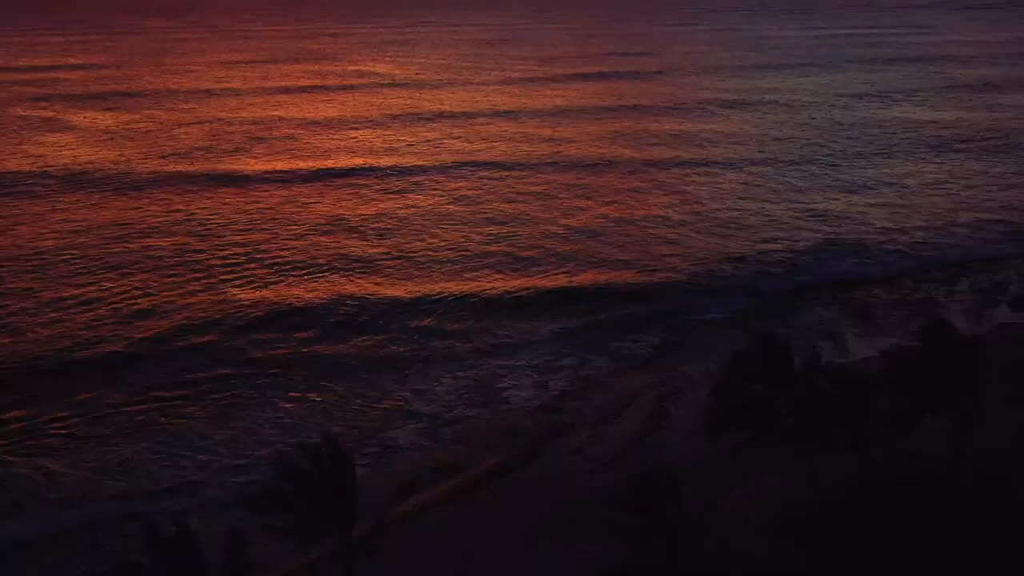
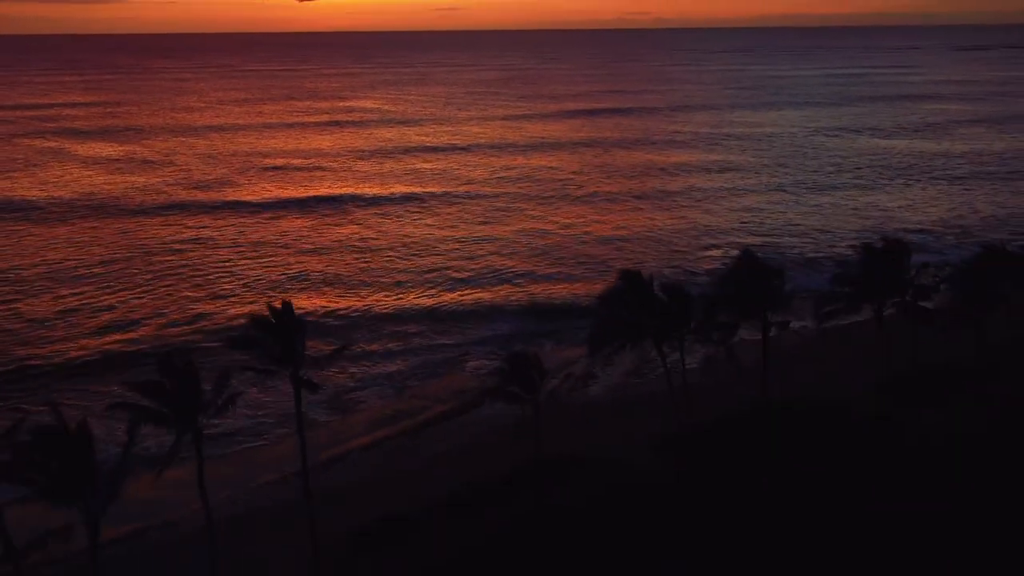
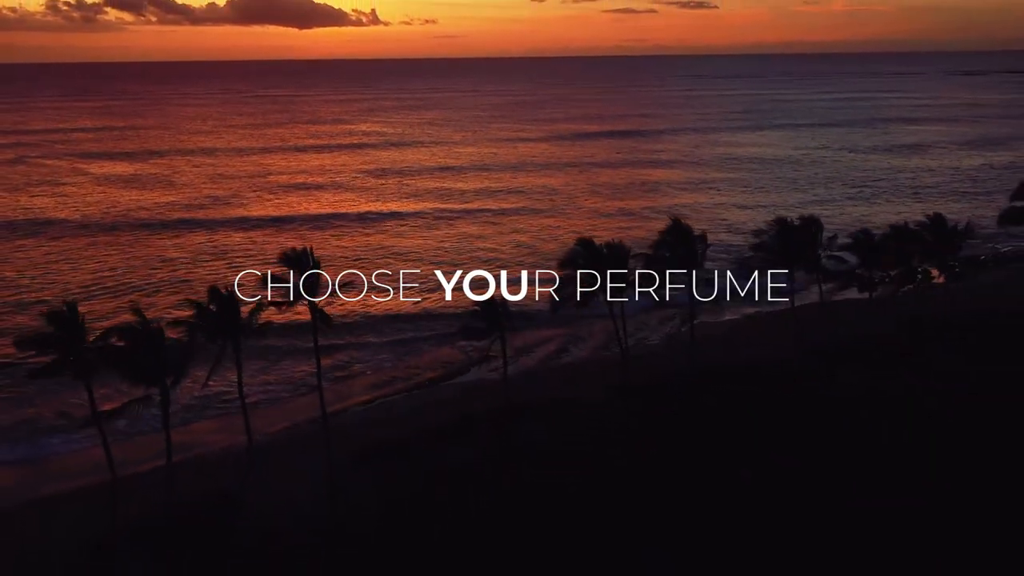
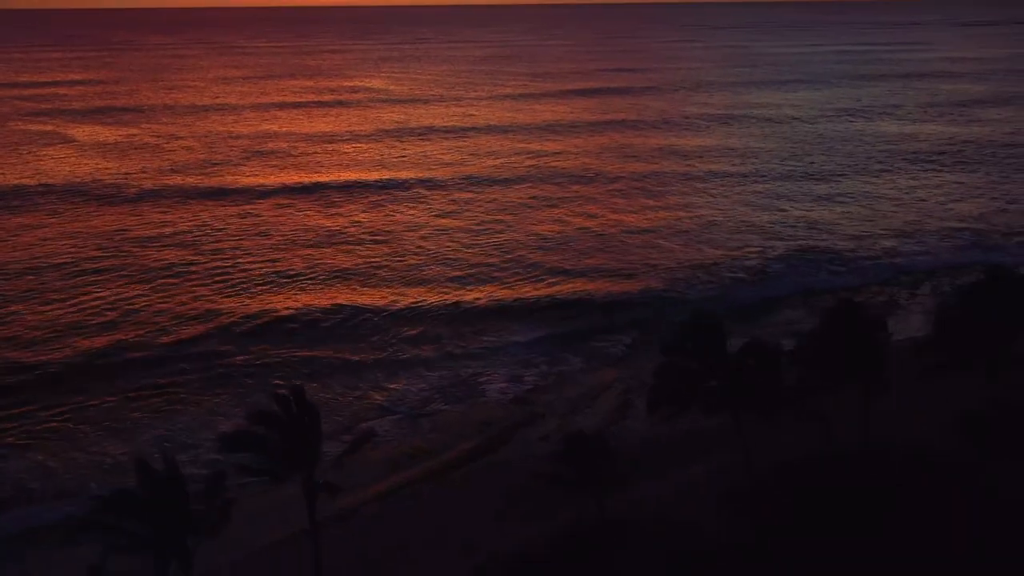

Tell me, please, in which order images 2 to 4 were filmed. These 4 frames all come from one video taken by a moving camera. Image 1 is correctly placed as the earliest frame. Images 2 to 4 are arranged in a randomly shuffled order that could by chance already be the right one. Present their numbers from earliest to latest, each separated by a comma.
4, 2, 3
